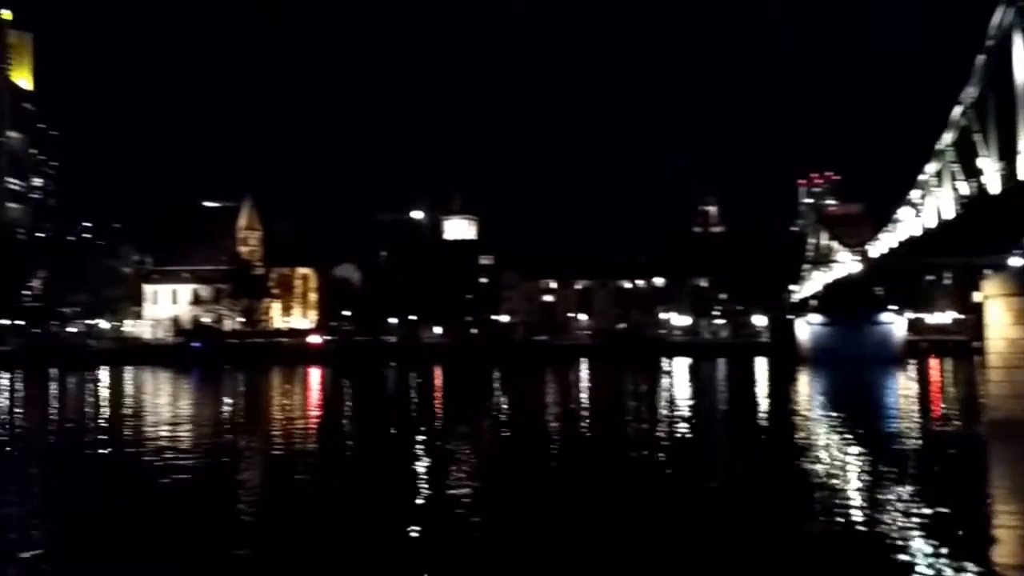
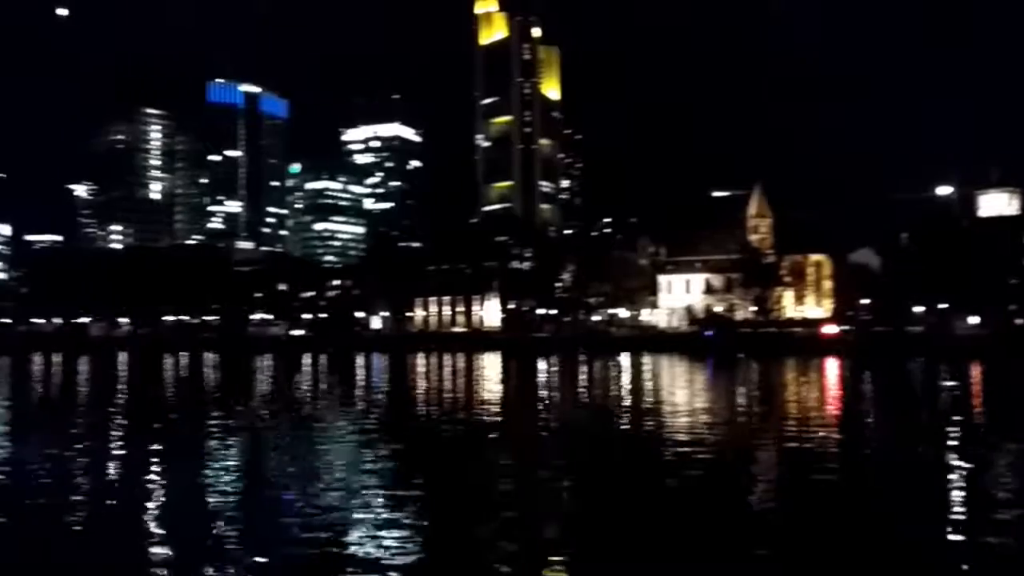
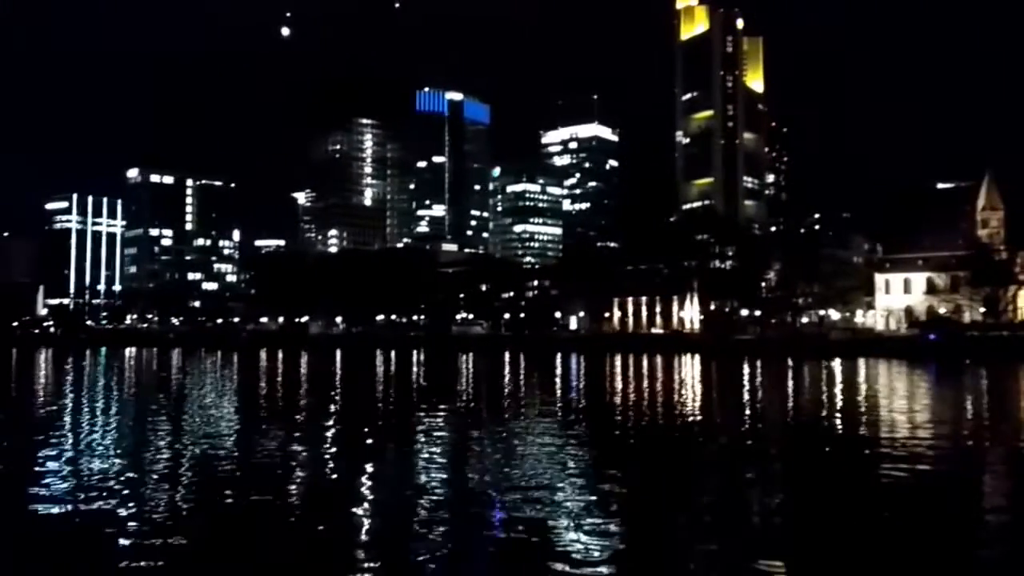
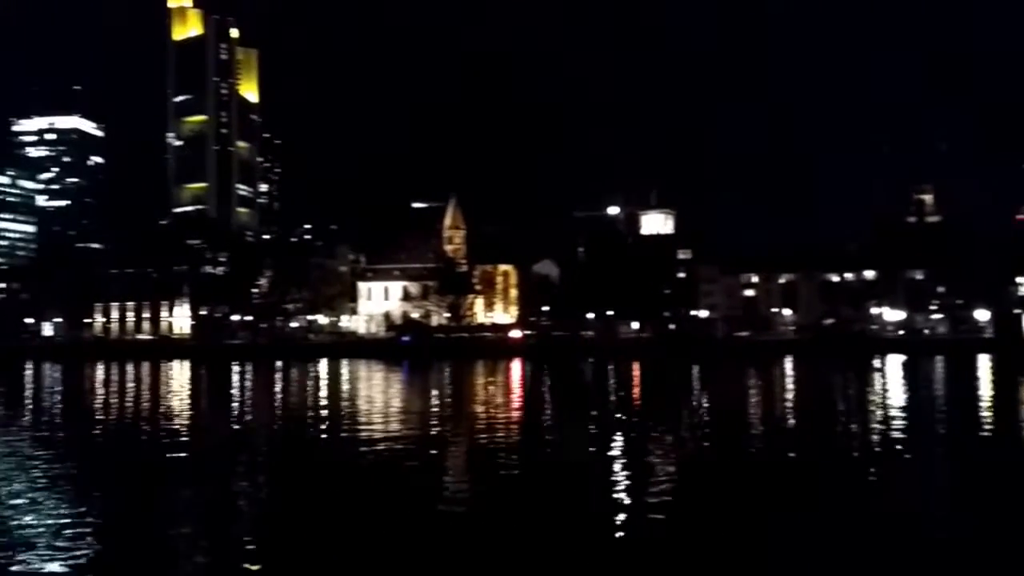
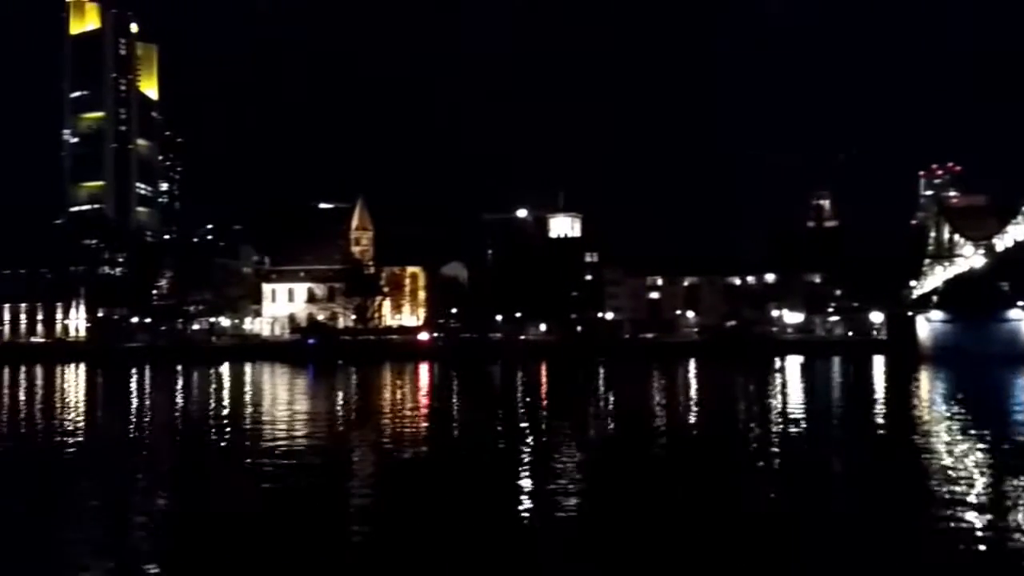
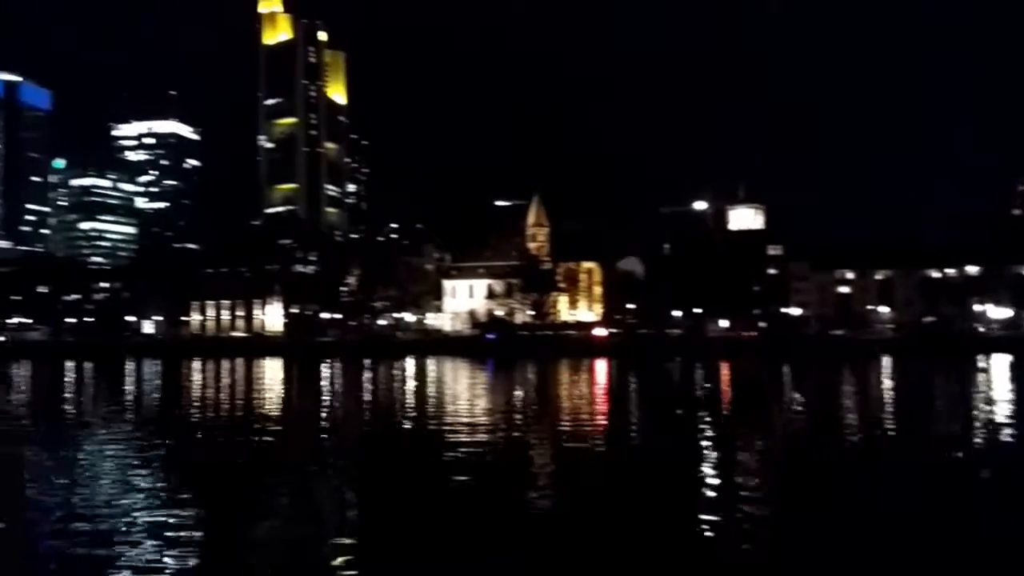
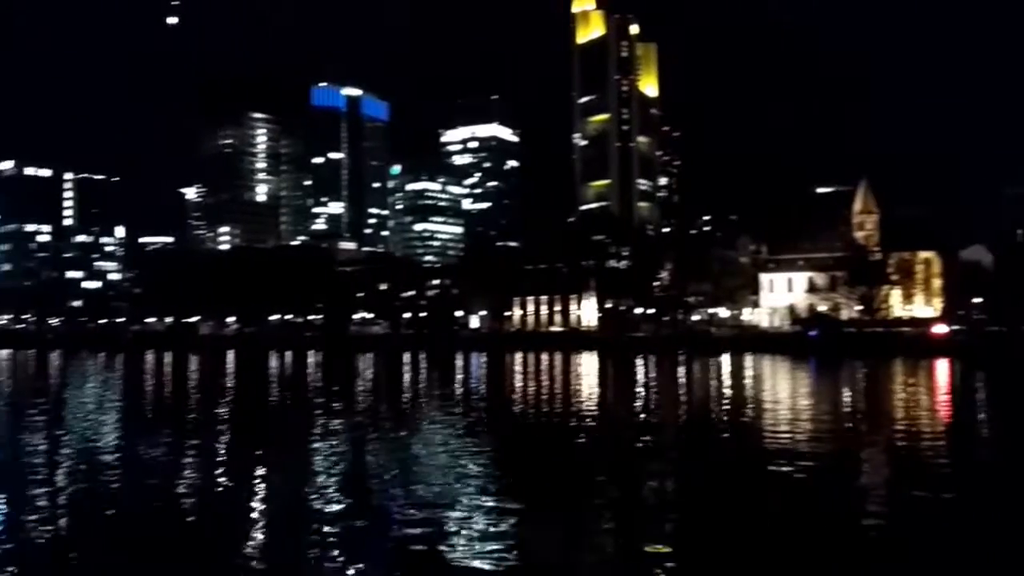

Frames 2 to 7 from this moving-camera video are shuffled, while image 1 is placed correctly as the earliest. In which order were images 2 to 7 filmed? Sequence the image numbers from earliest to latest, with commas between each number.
5, 4, 6, 2, 7, 3
